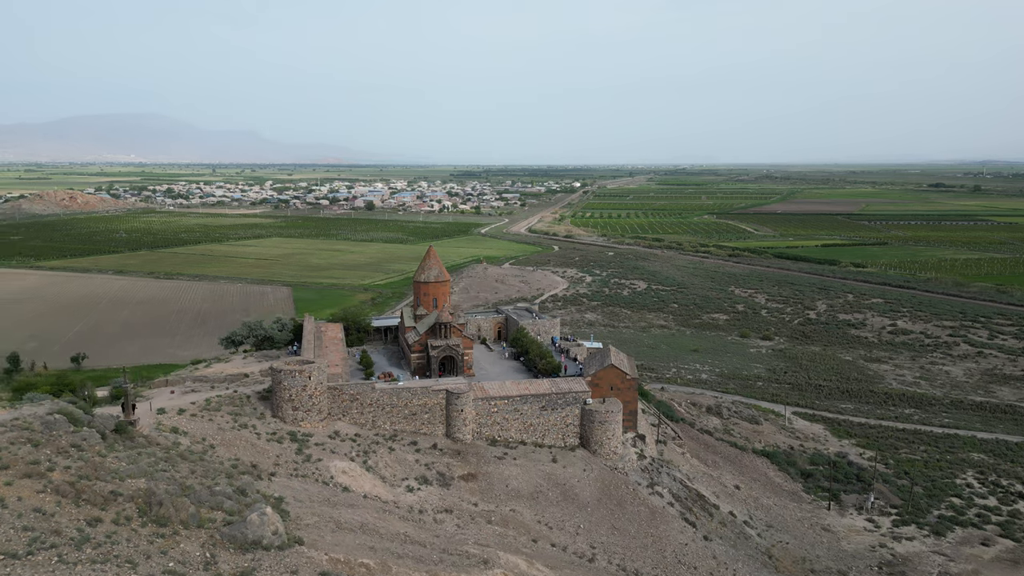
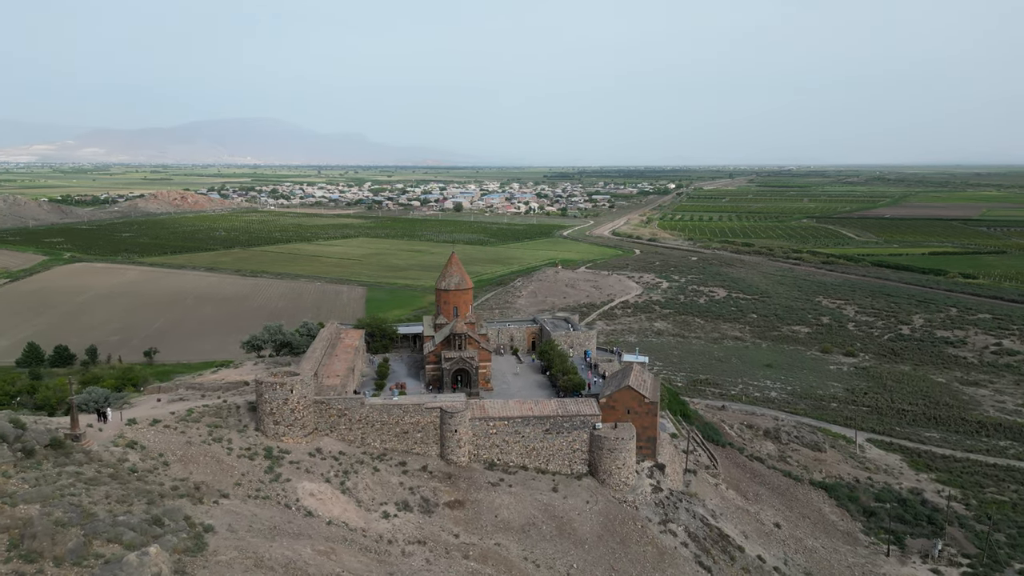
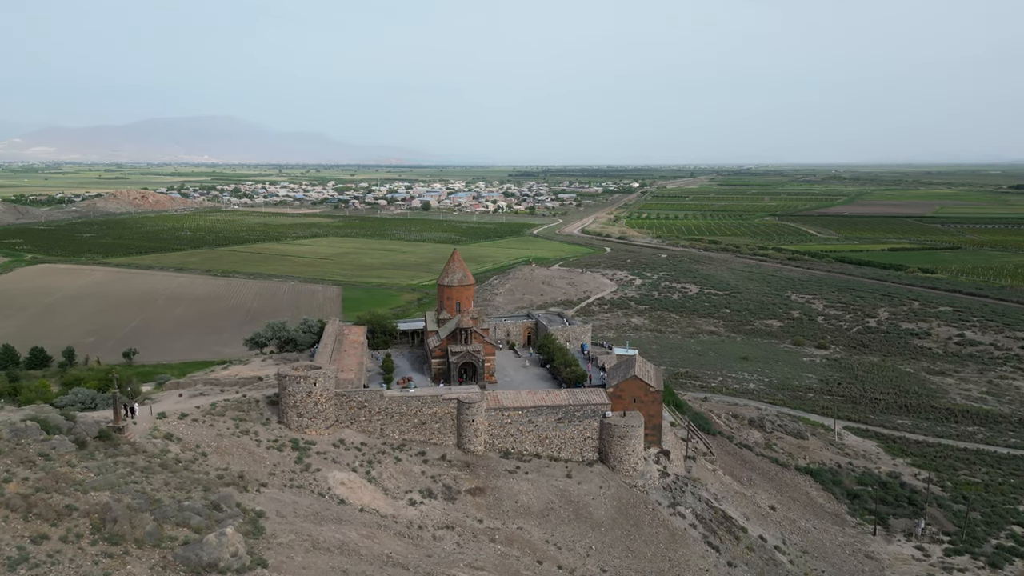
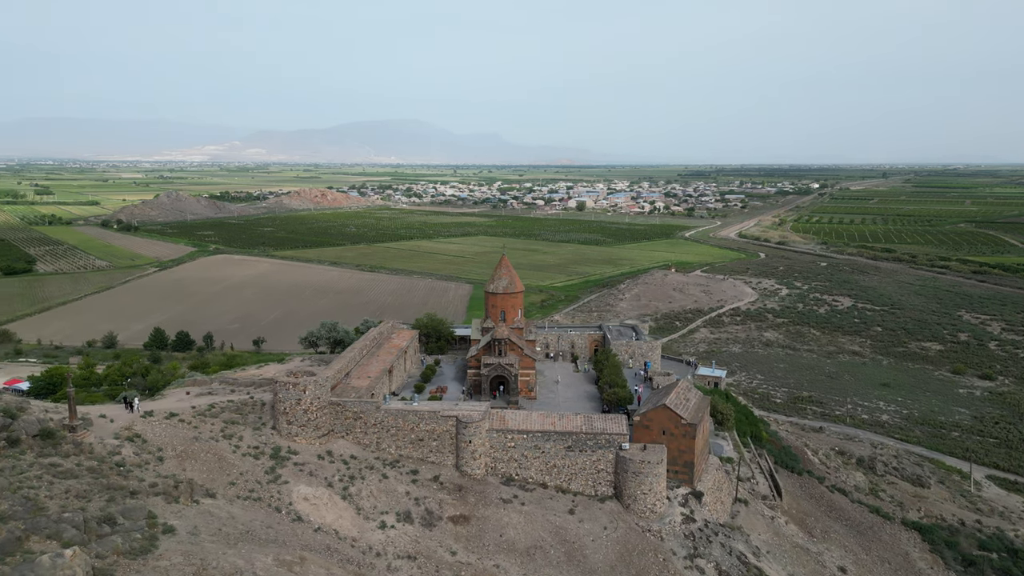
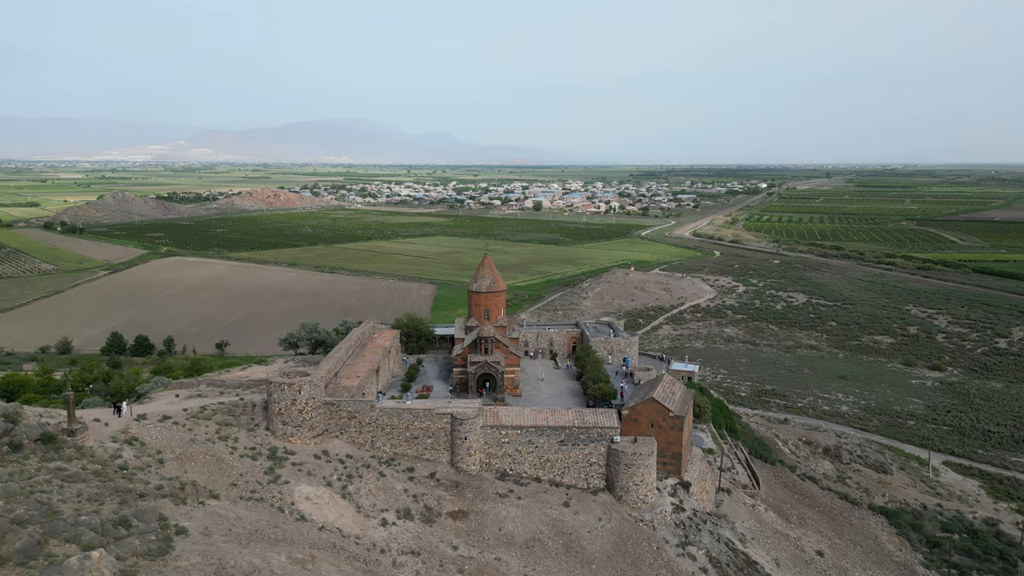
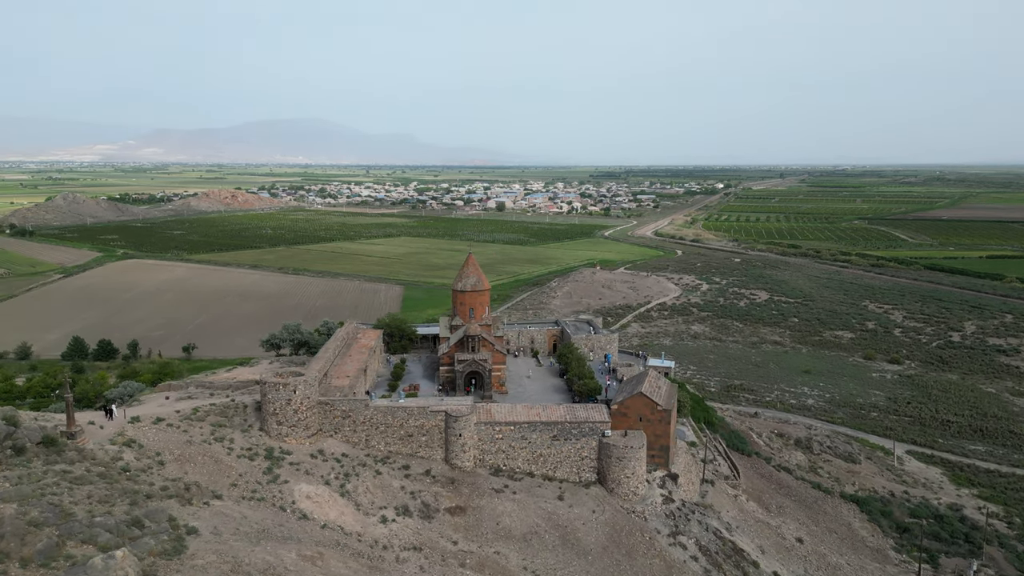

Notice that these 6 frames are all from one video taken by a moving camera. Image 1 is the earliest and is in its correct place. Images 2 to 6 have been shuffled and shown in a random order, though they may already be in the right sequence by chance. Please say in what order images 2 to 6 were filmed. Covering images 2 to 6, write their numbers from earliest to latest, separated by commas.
3, 2, 6, 5, 4
